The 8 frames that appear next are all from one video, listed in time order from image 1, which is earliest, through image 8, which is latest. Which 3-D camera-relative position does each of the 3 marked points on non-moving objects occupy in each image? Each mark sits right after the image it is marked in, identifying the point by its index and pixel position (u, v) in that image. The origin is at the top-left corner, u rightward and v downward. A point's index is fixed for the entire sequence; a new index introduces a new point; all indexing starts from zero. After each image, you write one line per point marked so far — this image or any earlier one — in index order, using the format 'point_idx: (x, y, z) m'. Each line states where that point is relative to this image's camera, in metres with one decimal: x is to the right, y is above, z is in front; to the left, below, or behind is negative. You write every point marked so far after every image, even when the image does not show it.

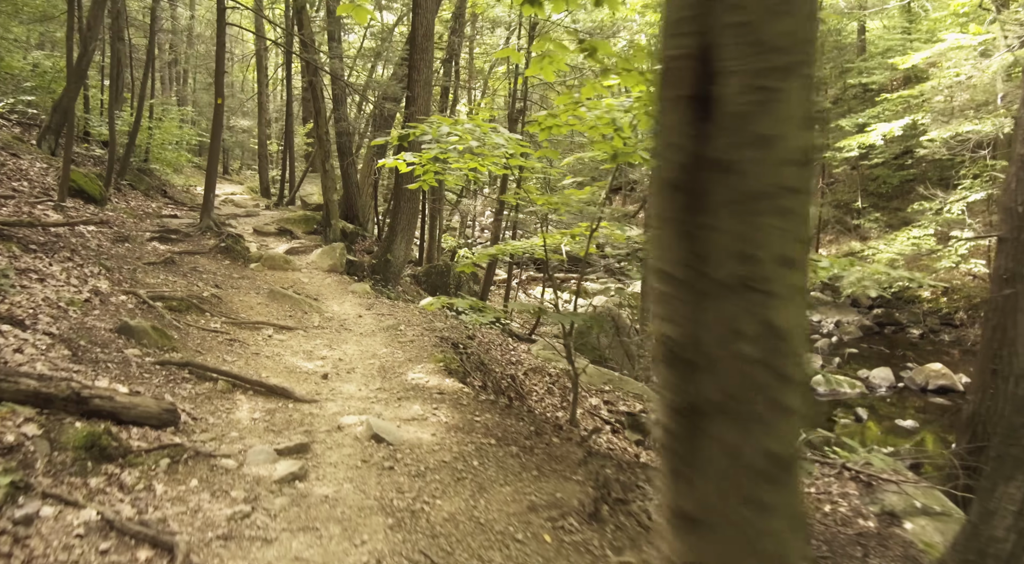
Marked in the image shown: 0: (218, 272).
0: (-4.8, +0.2, +9.9) m
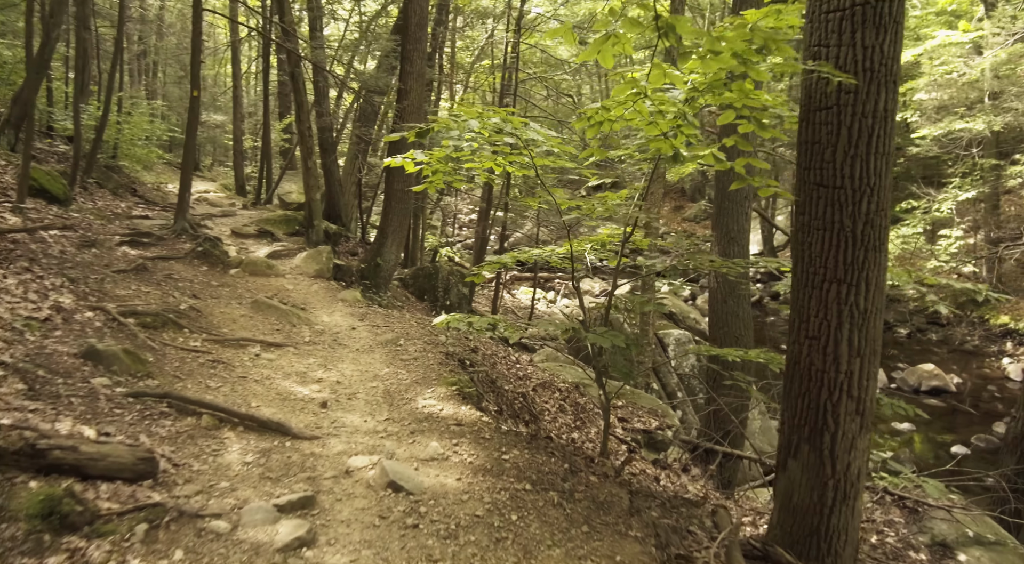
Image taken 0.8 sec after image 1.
0: (-4.8, 0.0, +9.2) m
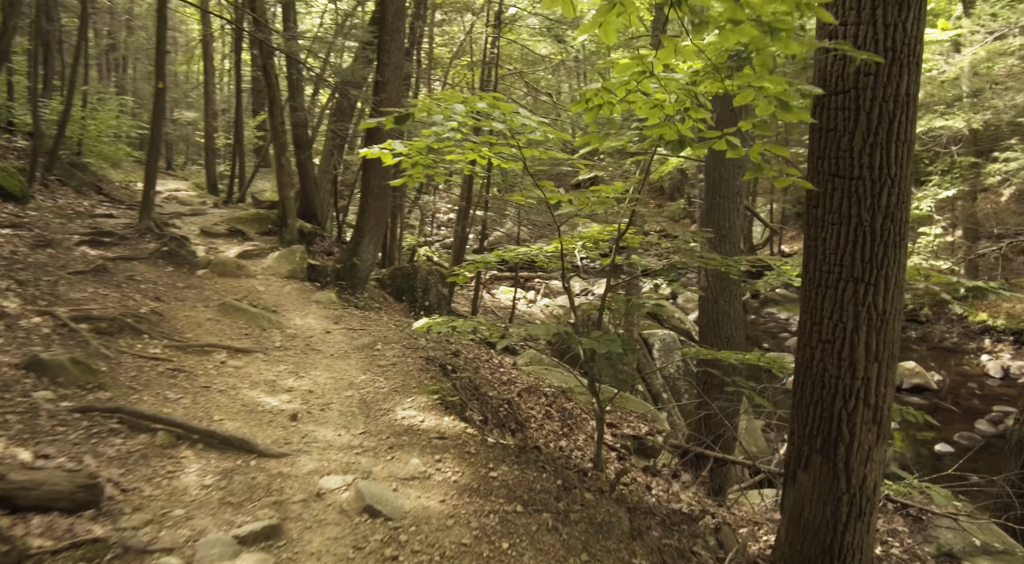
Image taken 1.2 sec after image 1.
0: (-5.0, 0.0, +8.7) m
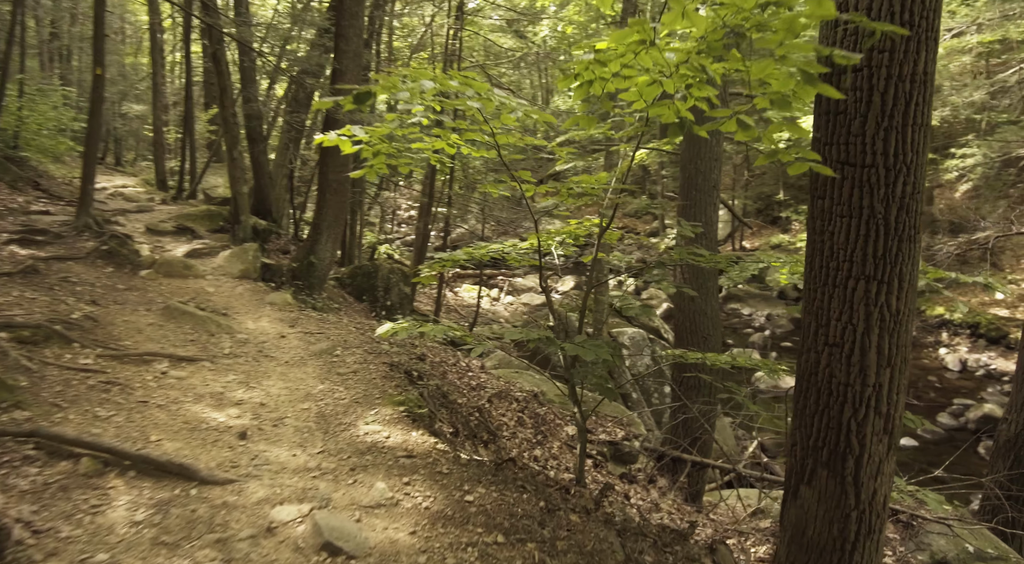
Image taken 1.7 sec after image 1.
0: (-5.4, 0.0, +8.0) m
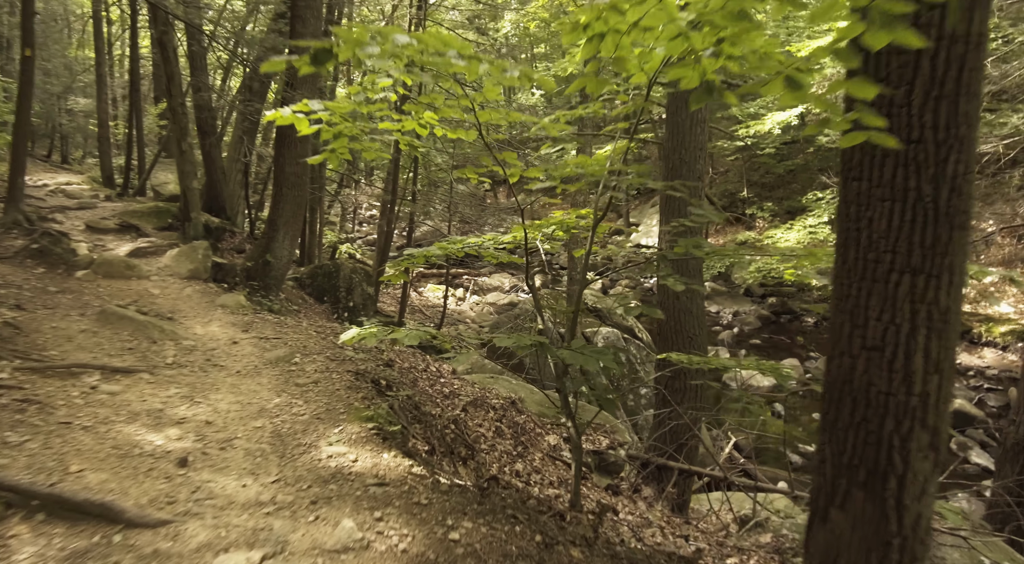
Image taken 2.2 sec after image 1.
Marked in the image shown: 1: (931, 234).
0: (-5.8, 0.0, +7.1) m
1: (+1.8, +0.2, +2.6) m
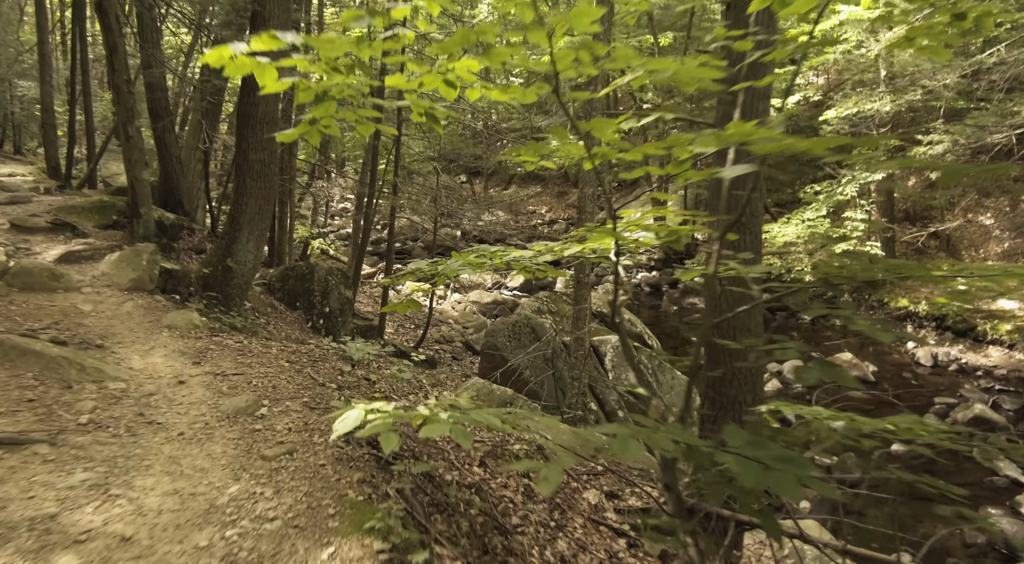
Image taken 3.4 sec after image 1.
0: (-5.5, -0.2, +5.5) m
1: (+2.2, 0.0, +1.3) m
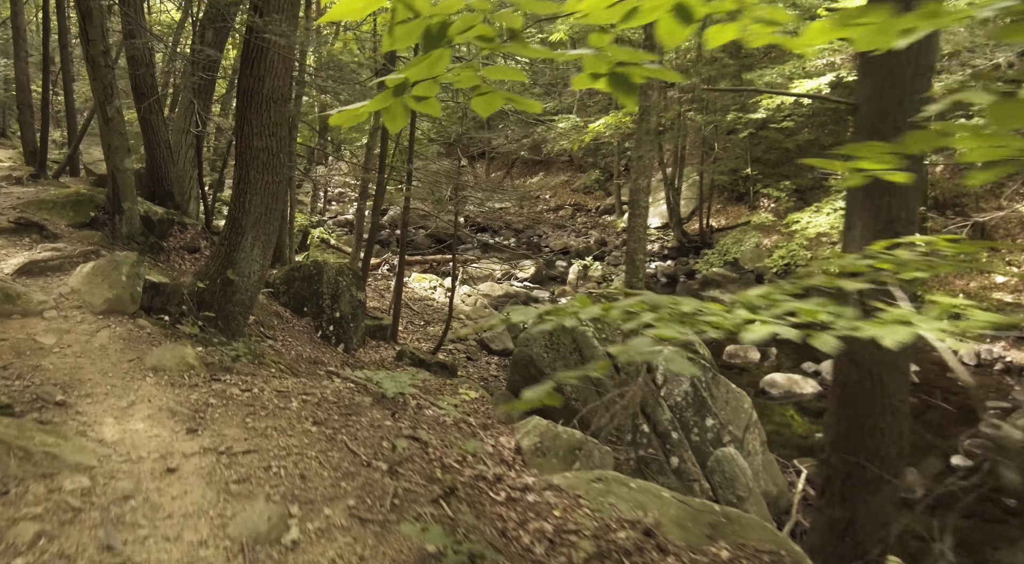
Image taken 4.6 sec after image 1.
0: (-4.9, -0.4, +4.1) m
1: (+2.9, -0.3, 0.0) m
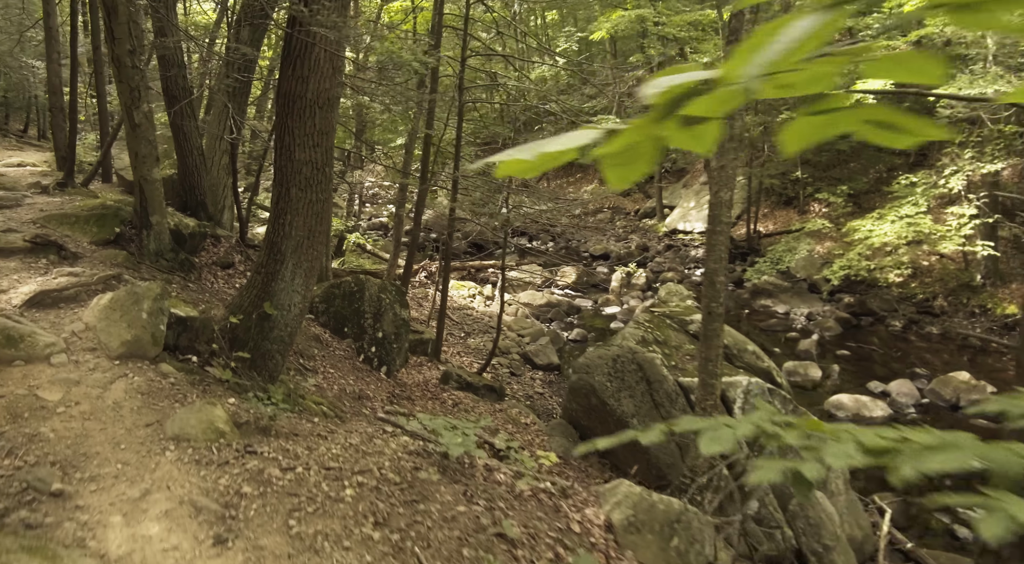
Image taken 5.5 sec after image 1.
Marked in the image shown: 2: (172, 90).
0: (-4.2, -0.7, +3.3) m
1: (+3.4, -0.7, -1.2) m
2: (-5.4, +3.1, +9.6) m
